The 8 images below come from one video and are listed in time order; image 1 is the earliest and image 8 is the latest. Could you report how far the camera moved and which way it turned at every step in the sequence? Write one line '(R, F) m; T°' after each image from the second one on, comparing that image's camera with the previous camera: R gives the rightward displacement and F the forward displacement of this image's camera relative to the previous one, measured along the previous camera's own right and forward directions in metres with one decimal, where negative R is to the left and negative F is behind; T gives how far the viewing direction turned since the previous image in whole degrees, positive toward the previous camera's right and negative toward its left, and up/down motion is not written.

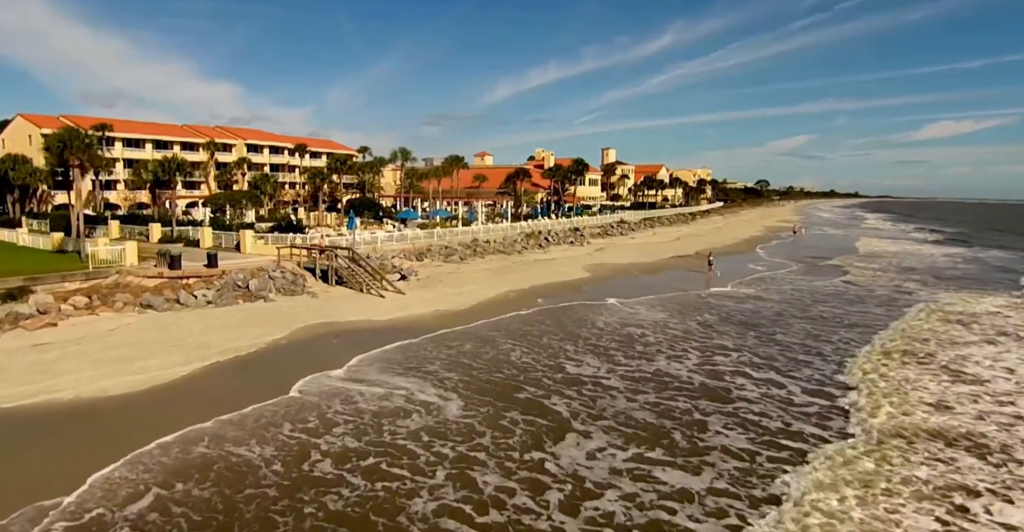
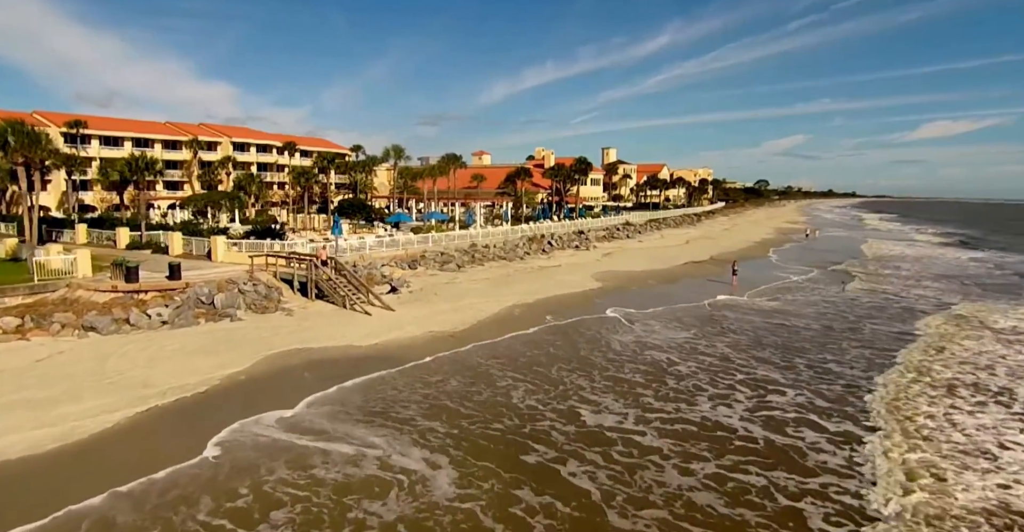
(-0.3, +3.0) m; 0°
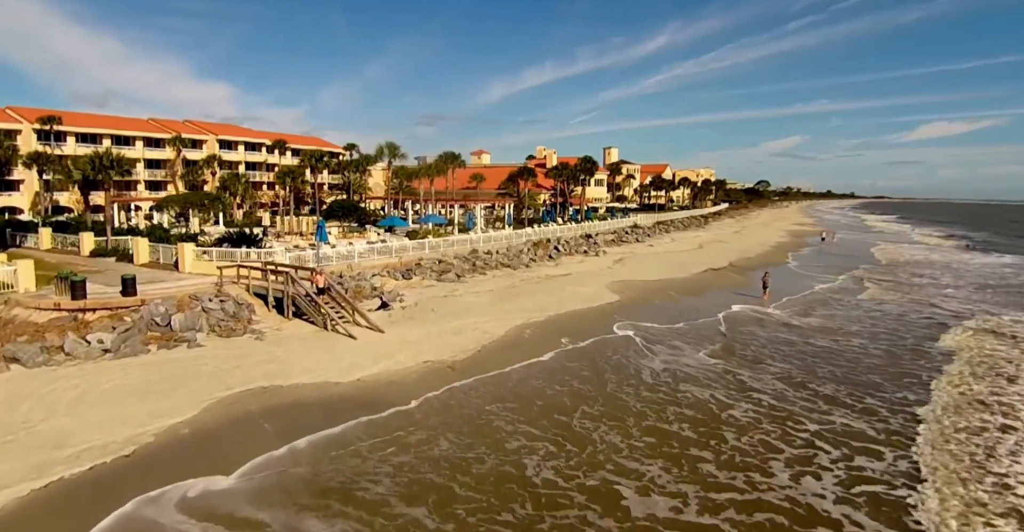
(-0.4, +3.1) m; 0°
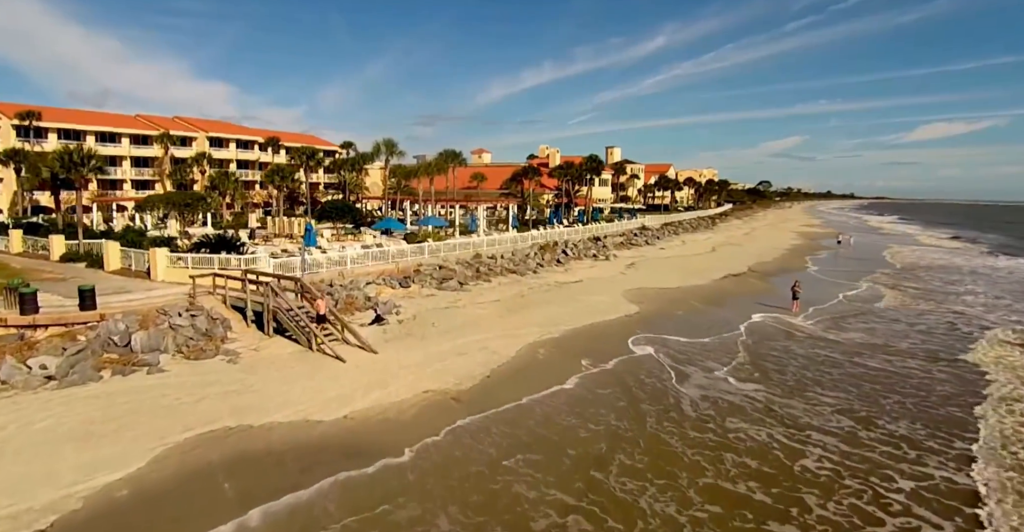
(-0.4, +2.4) m; 0°
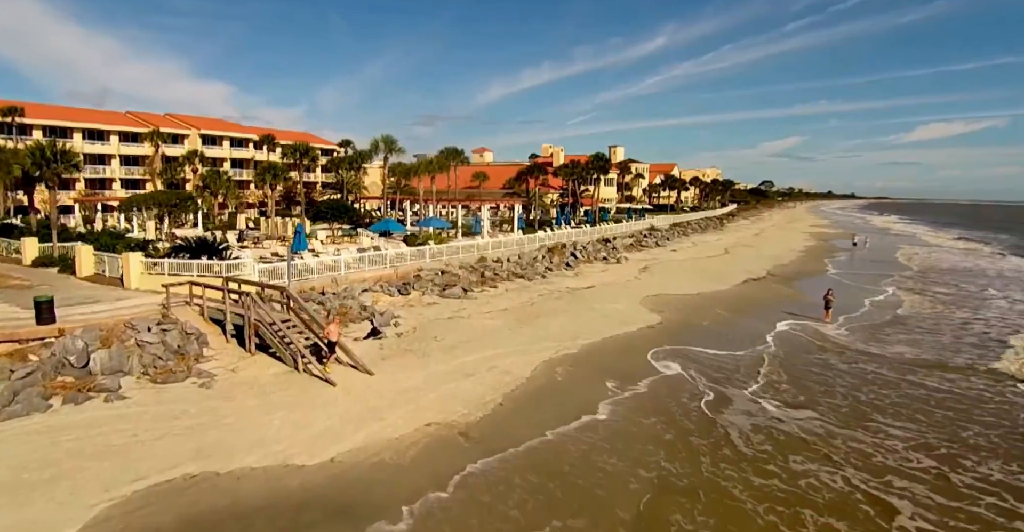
(-0.4, +2.0) m; 0°
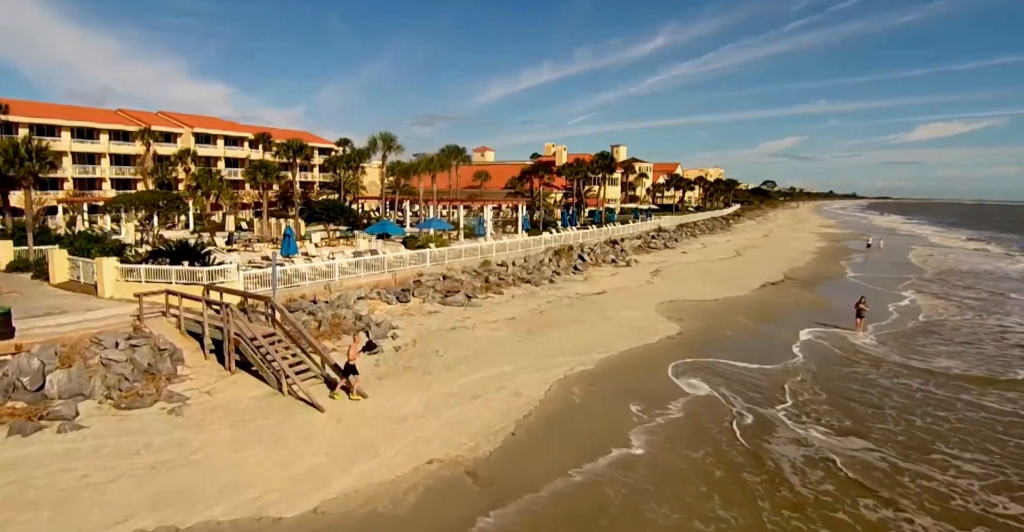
(-0.3, +1.6) m; 0°
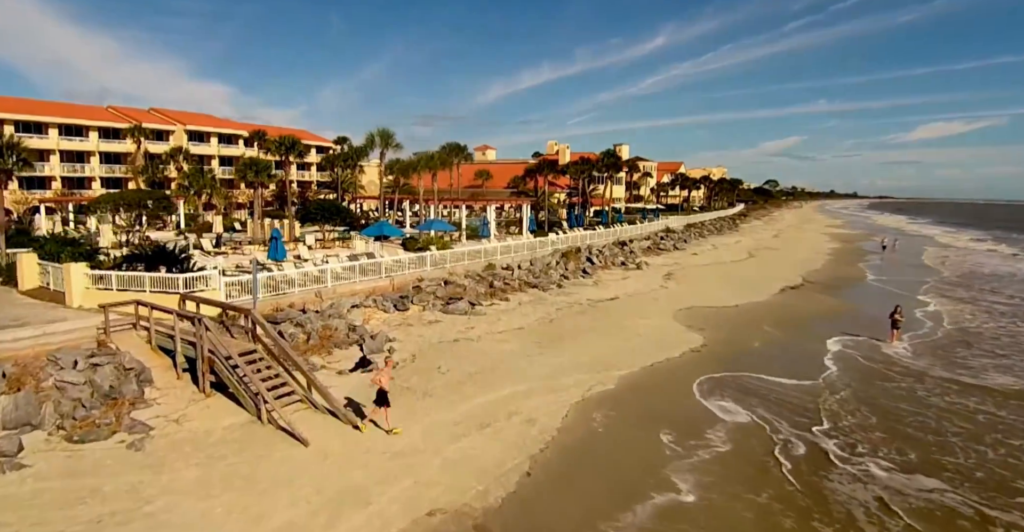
(-0.3, +1.6) m; 0°
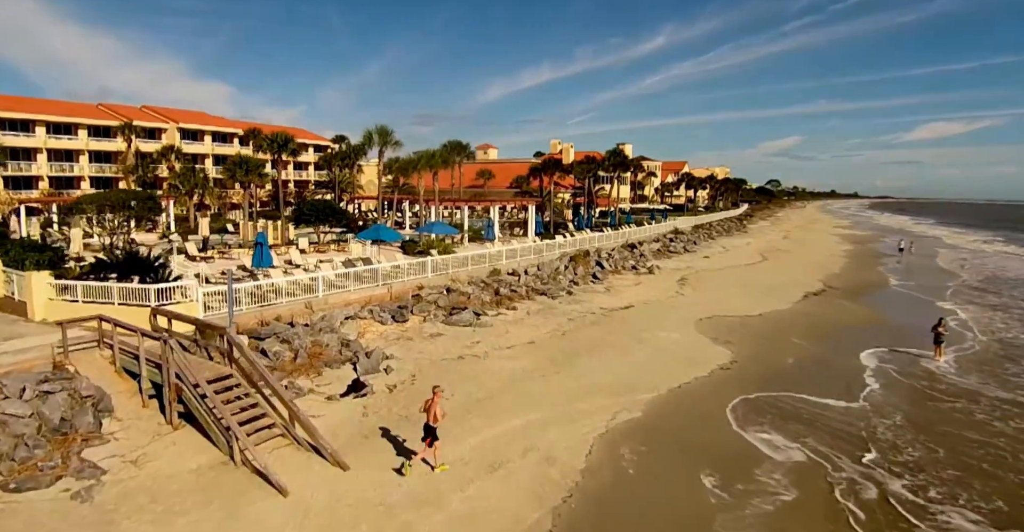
(-0.3, +1.6) m; 0°
